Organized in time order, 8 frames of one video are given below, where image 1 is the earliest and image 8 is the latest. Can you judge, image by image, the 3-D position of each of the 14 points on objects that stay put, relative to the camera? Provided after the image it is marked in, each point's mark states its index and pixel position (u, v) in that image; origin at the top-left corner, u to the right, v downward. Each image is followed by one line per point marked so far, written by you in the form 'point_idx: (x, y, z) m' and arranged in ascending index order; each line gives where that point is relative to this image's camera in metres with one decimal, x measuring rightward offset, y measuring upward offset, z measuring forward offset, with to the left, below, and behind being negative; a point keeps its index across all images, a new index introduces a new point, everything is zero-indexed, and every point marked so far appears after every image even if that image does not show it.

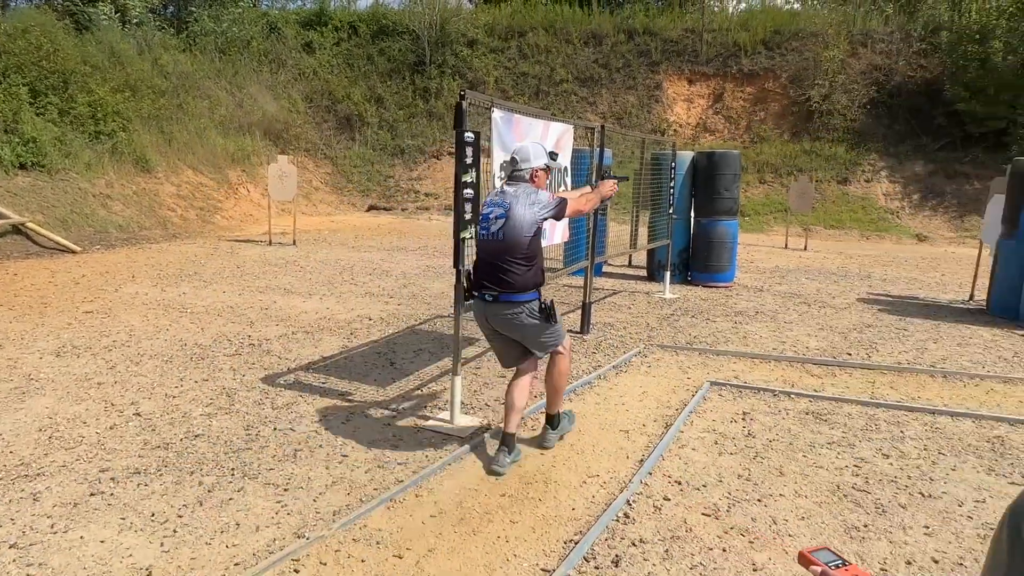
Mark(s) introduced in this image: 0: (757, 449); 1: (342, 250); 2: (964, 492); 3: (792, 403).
0: (+1.5, -1.0, +4.3) m
1: (-3.2, +0.7, +12.9) m
2: (+2.5, -1.1, +3.8) m
3: (+2.1, -0.9, +5.2) m
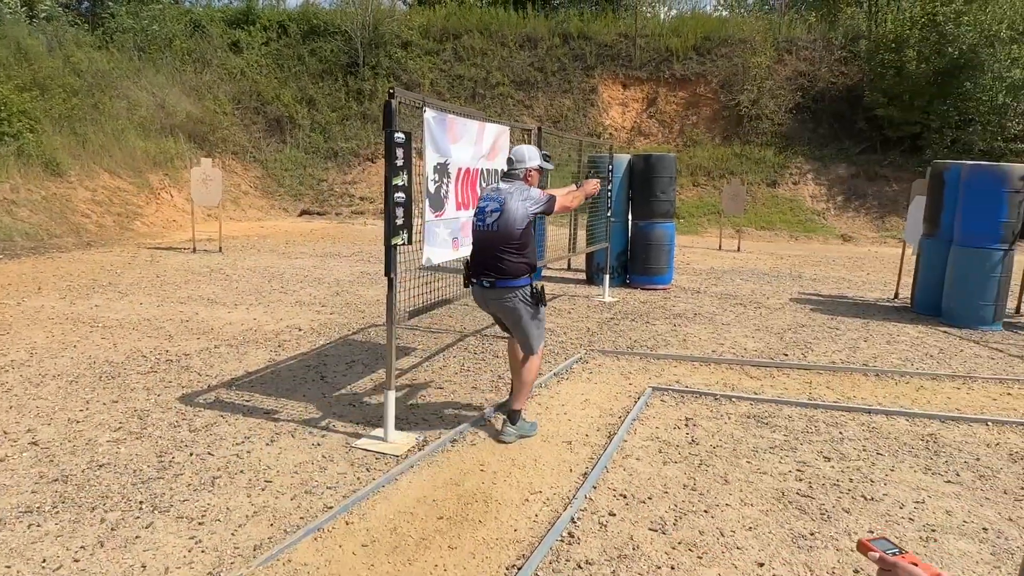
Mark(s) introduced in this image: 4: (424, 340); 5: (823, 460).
0: (+1.2, -1.0, +4.2) m
1: (-4.3, +0.6, +12.4) m
2: (+2.2, -1.2, +3.8) m
3: (+1.7, -0.9, +5.2) m
4: (-0.9, -0.5, +6.7) m
5: (+1.9, -1.1, +4.3) m
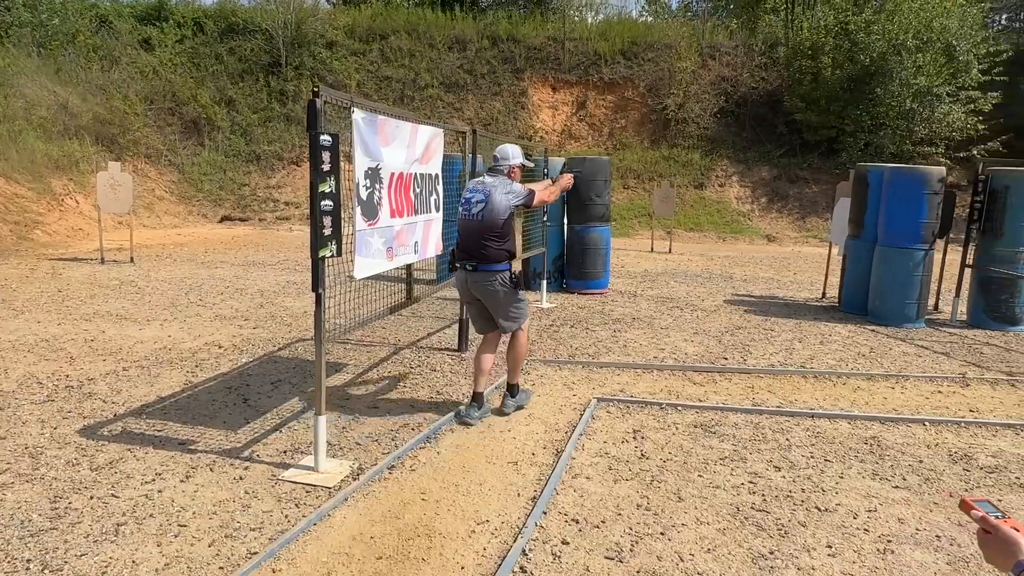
0: (+0.8, -1.1, +4.1) m
1: (-5.5, +0.4, +11.6) m
2: (+1.9, -1.2, +3.8) m
3: (+1.2, -0.9, +5.1) m
4: (-1.4, -0.6, +6.3) m
5: (+1.6, -1.1, +4.2) m
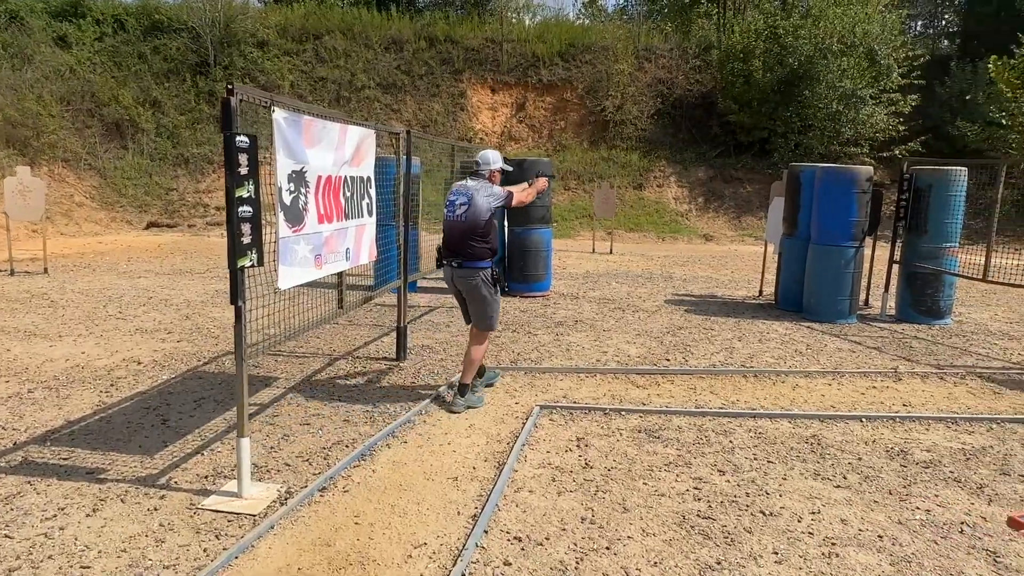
0: (+0.5, -1.1, +4.0) m
1: (-6.4, +0.2, +11.0) m
2: (+1.6, -1.2, +3.8) m
3: (+0.8, -1.0, +5.0) m
4: (-2.0, -0.7, +6.0) m
5: (+1.2, -1.1, +4.1) m
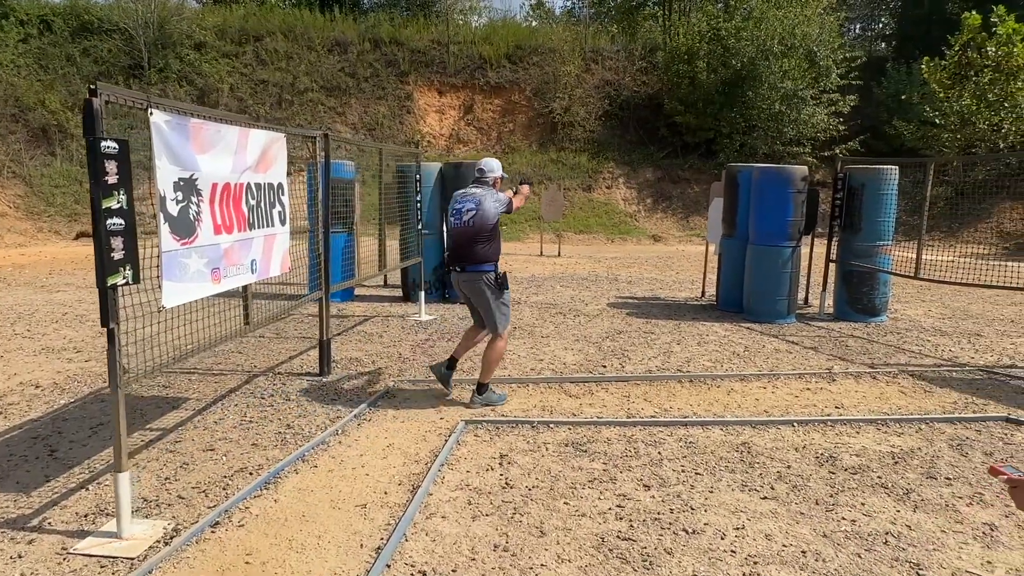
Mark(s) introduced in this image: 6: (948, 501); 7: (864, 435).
0: (0.0, -1.2, +3.8) m
1: (-7.3, 0.0, +10.3) m
2: (+1.1, -1.2, +3.6) m
3: (+0.3, -1.0, +4.8) m
4: (-2.6, -0.8, +5.7) m
5: (+0.8, -1.2, +3.9) m
6: (+2.4, -1.2, +3.8) m
7: (+2.5, -1.0, +4.8) m
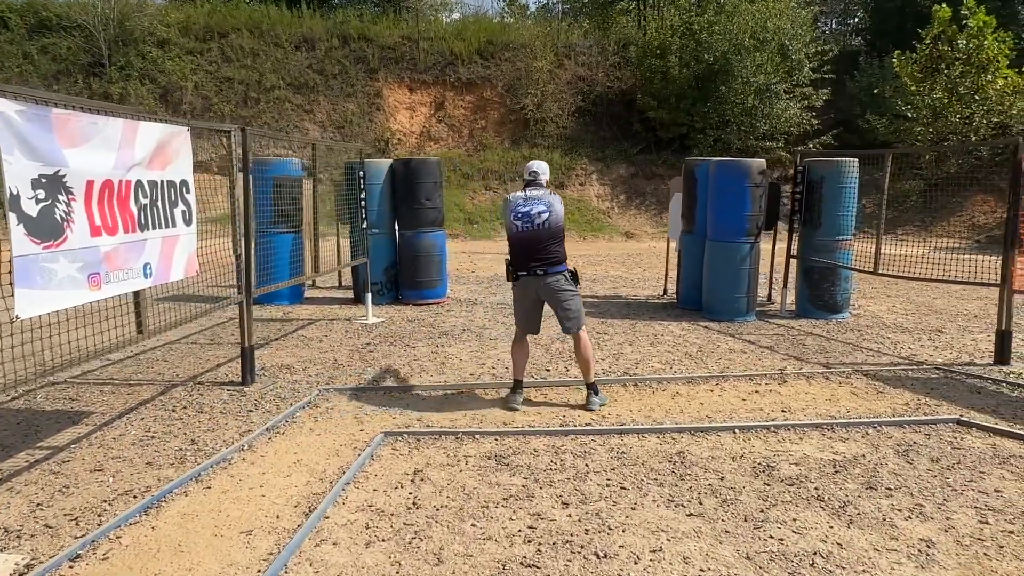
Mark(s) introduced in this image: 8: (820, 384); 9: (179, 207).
0: (-0.5, -1.2, +3.4) m
1: (-8.0, -0.1, +9.9) m
2: (+0.6, -1.2, +3.3) m
3: (-0.2, -1.0, +4.5) m
4: (-3.1, -0.9, +5.3) m
5: (+0.3, -1.2, +3.6) m
6: (+1.9, -1.2, +3.6) m
7: (+2.0, -1.0, +4.6) m
8: (+2.6, -0.8, +5.8) m
9: (-2.2, +0.5, +4.6) m
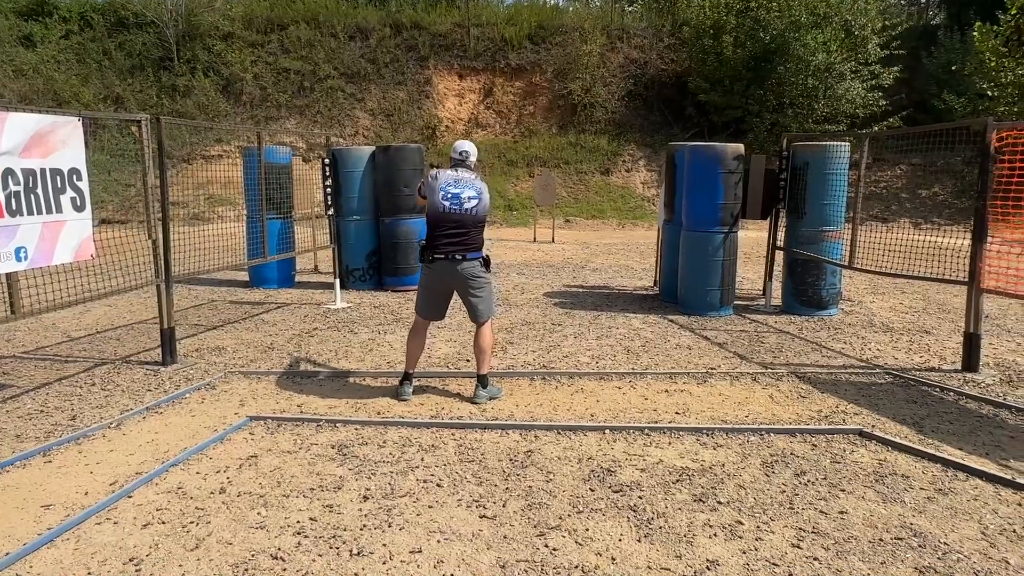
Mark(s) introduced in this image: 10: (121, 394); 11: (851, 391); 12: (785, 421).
0: (-1.5, -1.1, +3.5) m
1: (-8.1, +0.2, +10.8) m
2: (-0.5, -1.2, +3.2) m
3: (-1.2, -0.9, +4.5) m
4: (-3.9, -0.7, +5.7) m
5: (-0.8, -1.1, +3.6) m
6: (+0.9, -1.2, +3.3) m
7: (+1.0, -1.0, +4.3) m
8: (+1.8, -0.8, +5.4) m
9: (-3.1, +0.7, +4.8) m
10: (-2.9, -0.8, +5.2) m
11: (+2.6, -0.8, +5.3) m
12: (+1.9, -0.9, +4.7) m
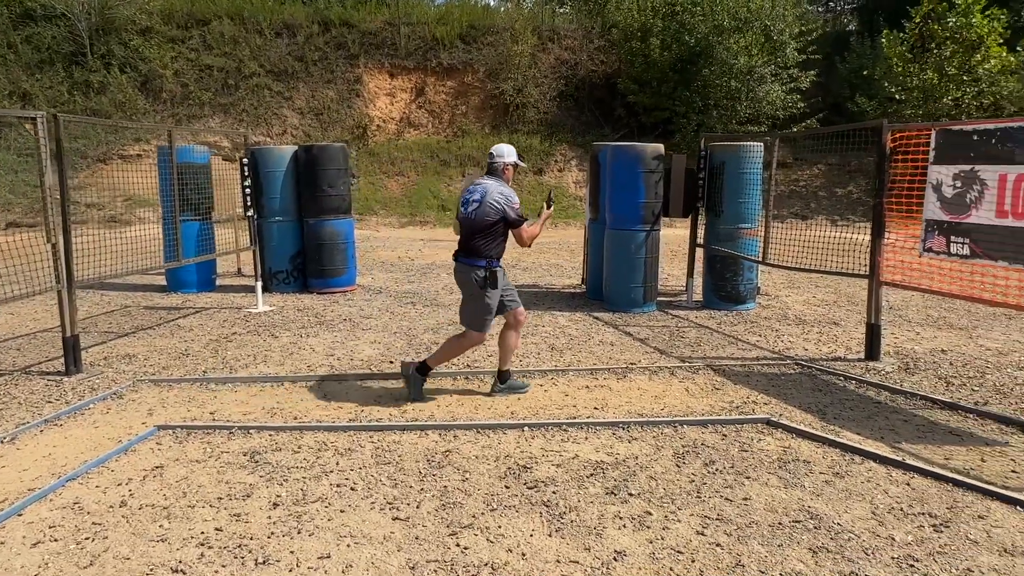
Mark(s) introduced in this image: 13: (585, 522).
0: (-2.0, -1.2, +3.3) m
1: (-9.2, +0.1, +10.1) m
2: (-0.9, -1.2, +3.2) m
3: (-1.7, -1.0, +4.4) m
4: (-4.5, -0.8, +5.3) m
5: (-1.2, -1.1, +3.5) m
6: (+0.4, -1.1, +3.4) m
7: (+0.5, -1.0, +4.3) m
8: (+1.2, -0.7, +5.5) m
9: (-3.7, +0.6, +4.5) m
10: (-3.5, -0.8, +4.9) m
11: (+2.0, -0.7, +5.5) m
12: (+1.3, -0.9, +4.8) m
13: (+0.4, -1.1, +3.4) m
